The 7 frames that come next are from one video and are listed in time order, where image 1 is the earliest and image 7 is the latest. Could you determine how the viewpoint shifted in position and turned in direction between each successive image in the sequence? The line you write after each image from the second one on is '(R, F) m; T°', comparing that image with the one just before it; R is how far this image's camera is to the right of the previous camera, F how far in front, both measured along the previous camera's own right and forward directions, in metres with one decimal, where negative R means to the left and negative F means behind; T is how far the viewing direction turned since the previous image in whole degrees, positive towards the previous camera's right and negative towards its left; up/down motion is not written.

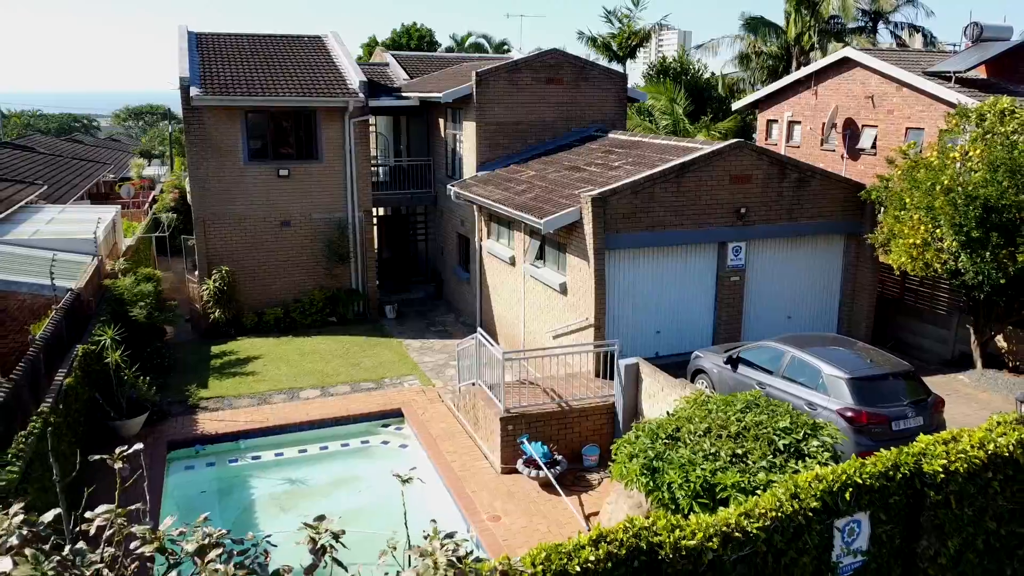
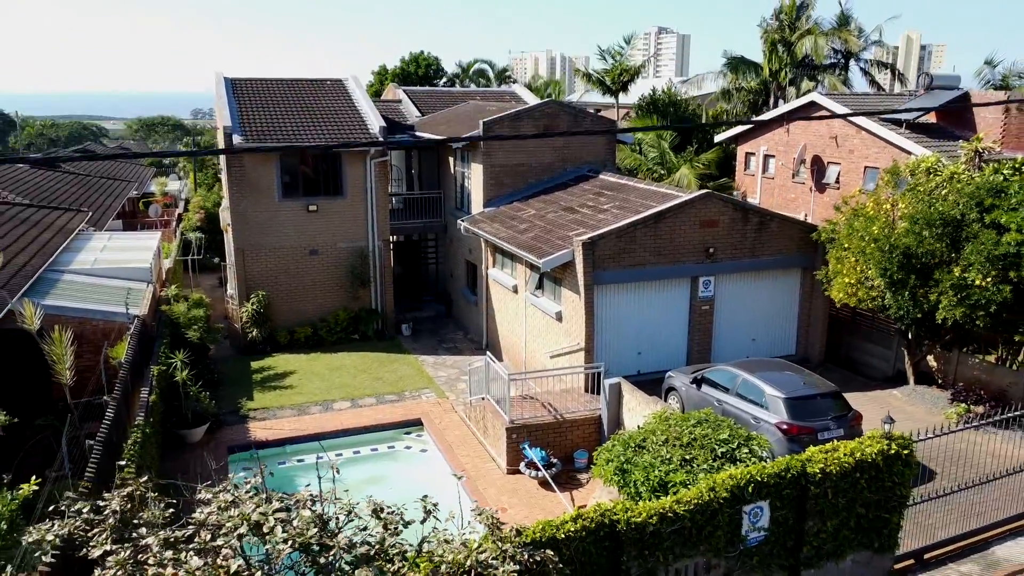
(-0.1, -2.1) m; 0°
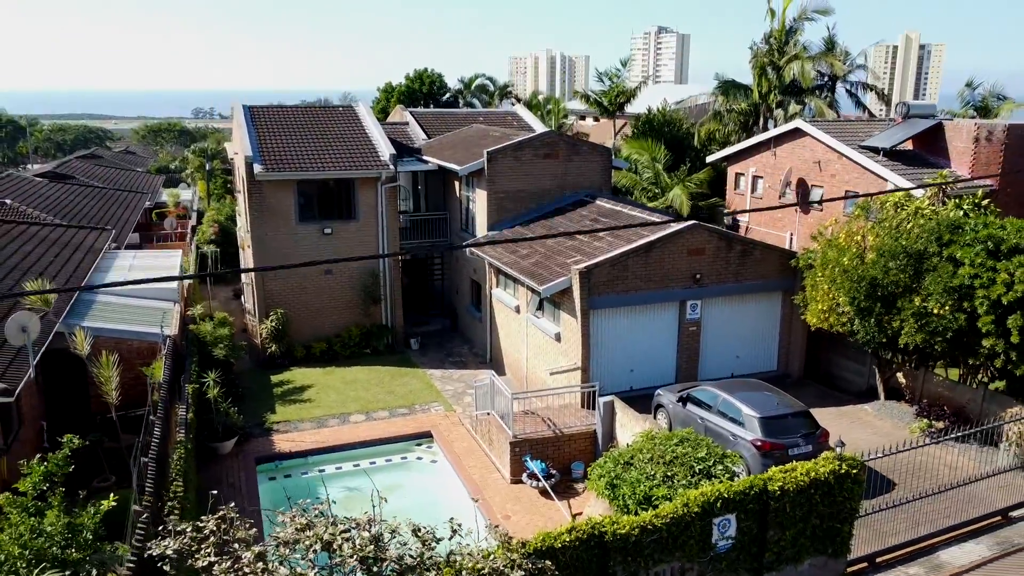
(0.0, -1.2) m; 0°
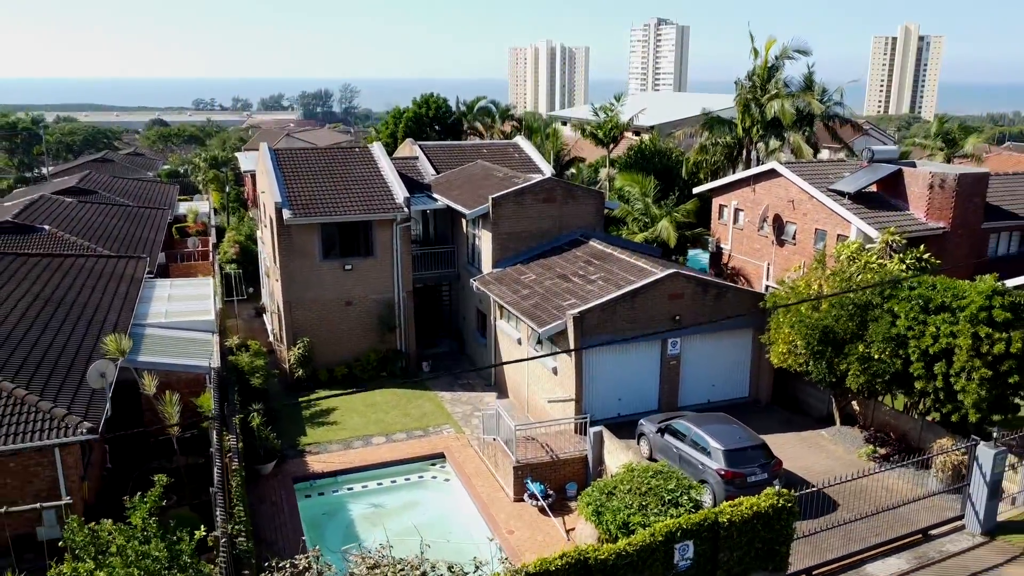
(-0.1, -2.1) m; 0°
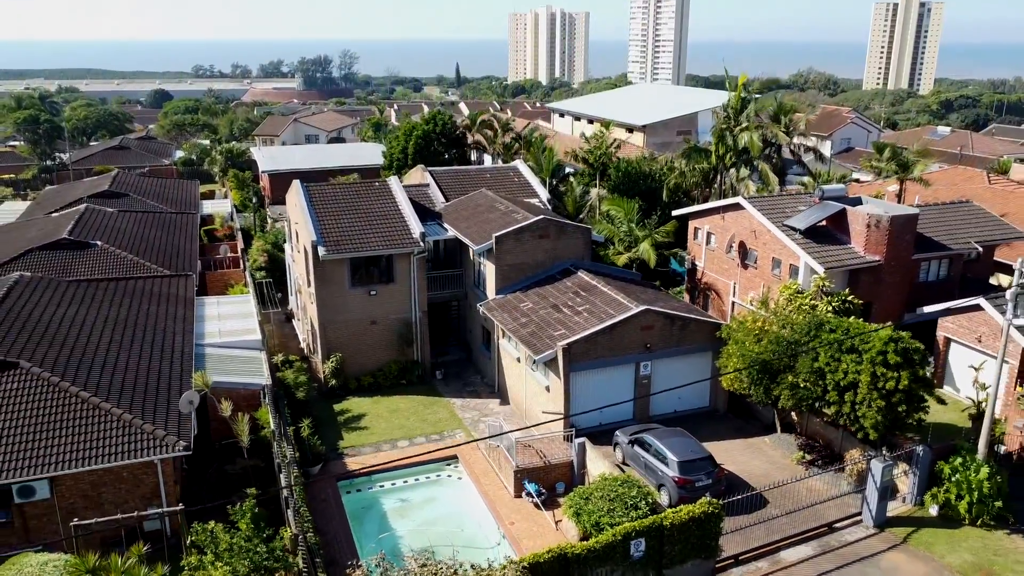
(0.0, -3.7) m; 0°
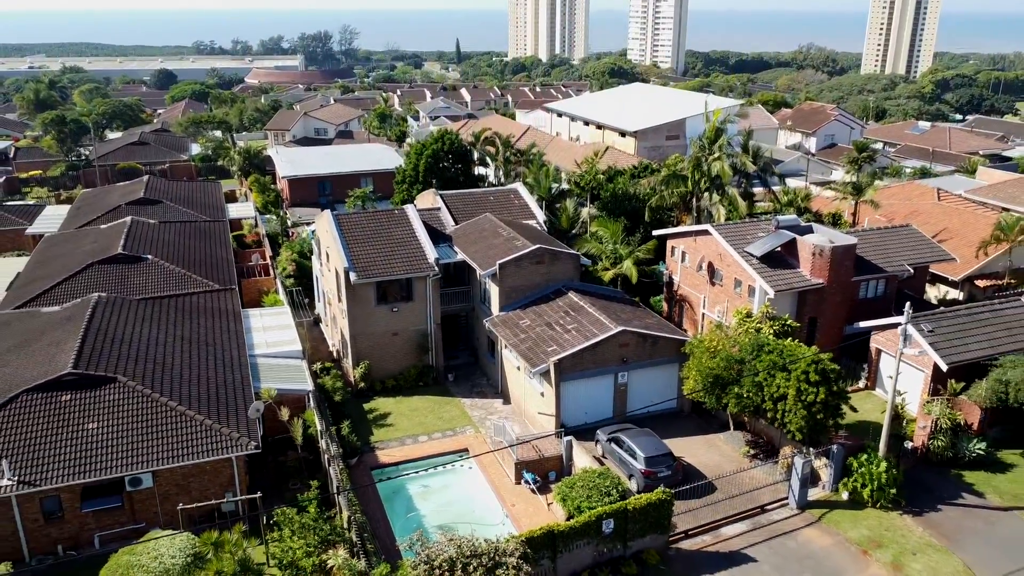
(0.0, -4.5) m; 0°
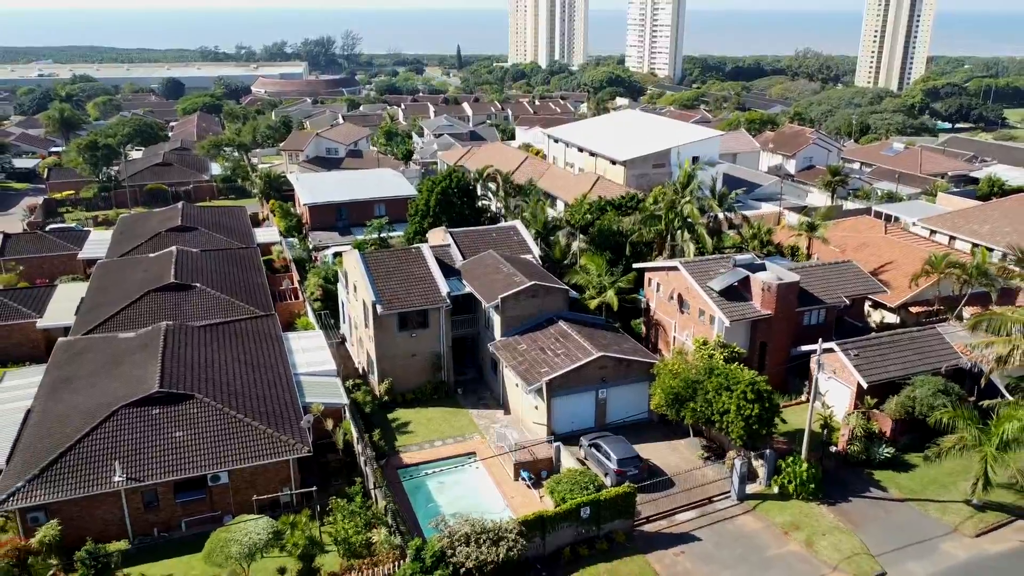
(0.0, -5.7) m; 0°
